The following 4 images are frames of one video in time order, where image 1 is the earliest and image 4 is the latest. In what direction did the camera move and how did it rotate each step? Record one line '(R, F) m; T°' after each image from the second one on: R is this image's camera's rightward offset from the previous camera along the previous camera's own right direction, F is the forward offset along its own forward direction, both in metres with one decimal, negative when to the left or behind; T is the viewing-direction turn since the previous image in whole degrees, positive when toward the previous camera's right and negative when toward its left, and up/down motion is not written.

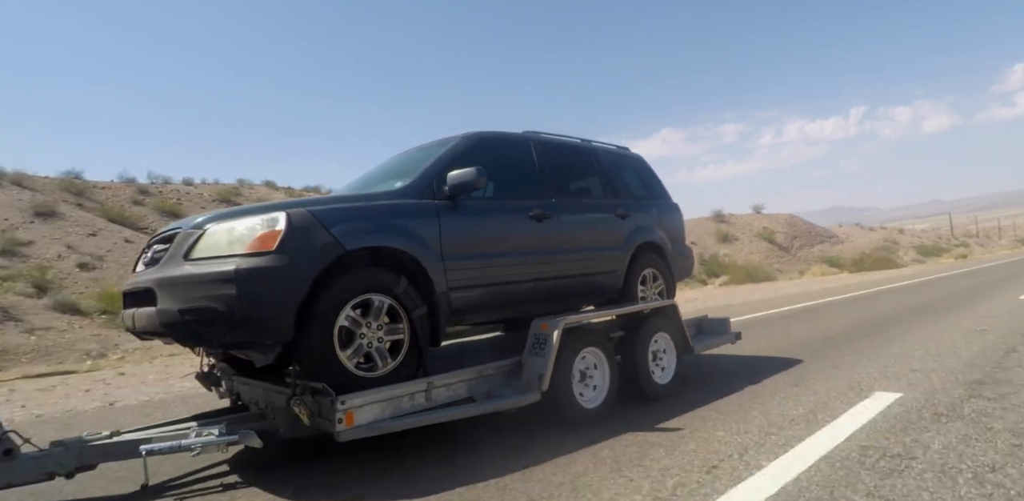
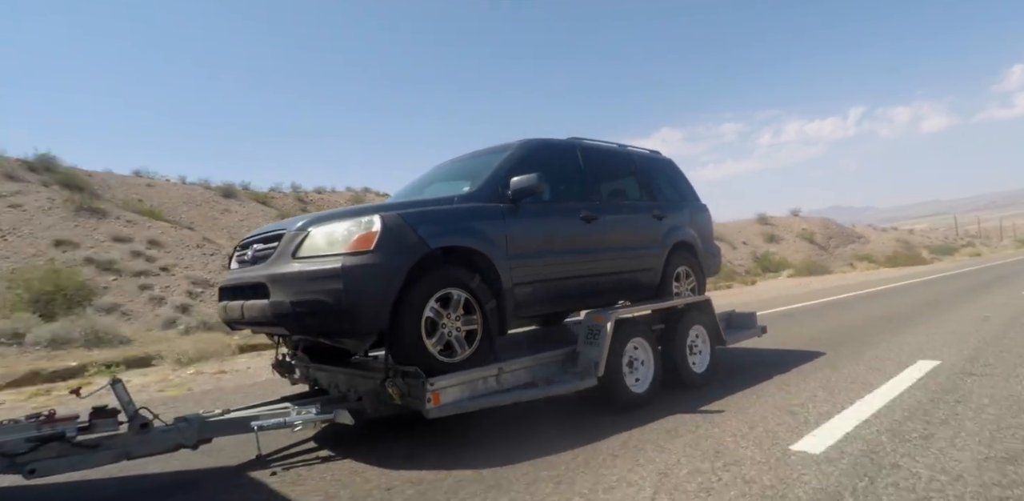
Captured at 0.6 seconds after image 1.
(-0.5, -0.5) m; 0°
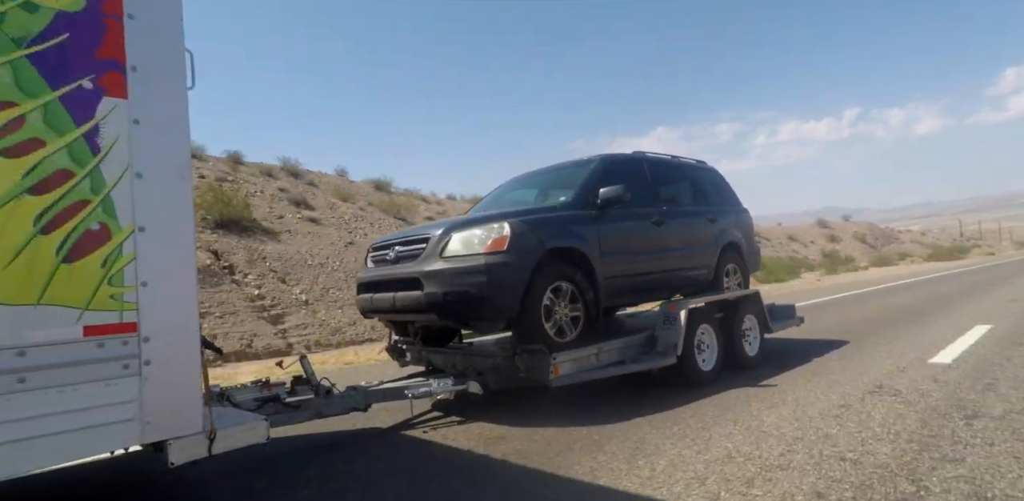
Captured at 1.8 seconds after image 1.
(-0.9, -1.0) m; 0°
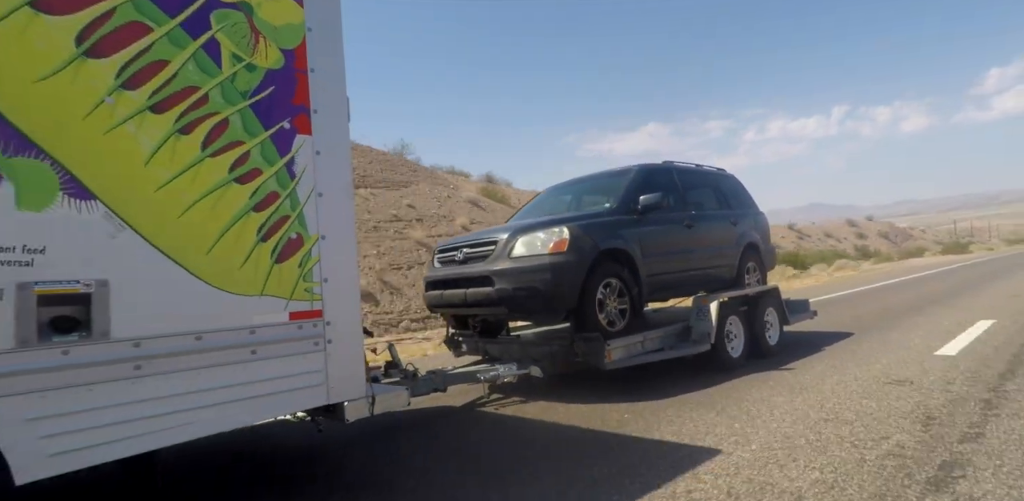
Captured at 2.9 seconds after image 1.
(-0.6, -0.8) m; 0°
